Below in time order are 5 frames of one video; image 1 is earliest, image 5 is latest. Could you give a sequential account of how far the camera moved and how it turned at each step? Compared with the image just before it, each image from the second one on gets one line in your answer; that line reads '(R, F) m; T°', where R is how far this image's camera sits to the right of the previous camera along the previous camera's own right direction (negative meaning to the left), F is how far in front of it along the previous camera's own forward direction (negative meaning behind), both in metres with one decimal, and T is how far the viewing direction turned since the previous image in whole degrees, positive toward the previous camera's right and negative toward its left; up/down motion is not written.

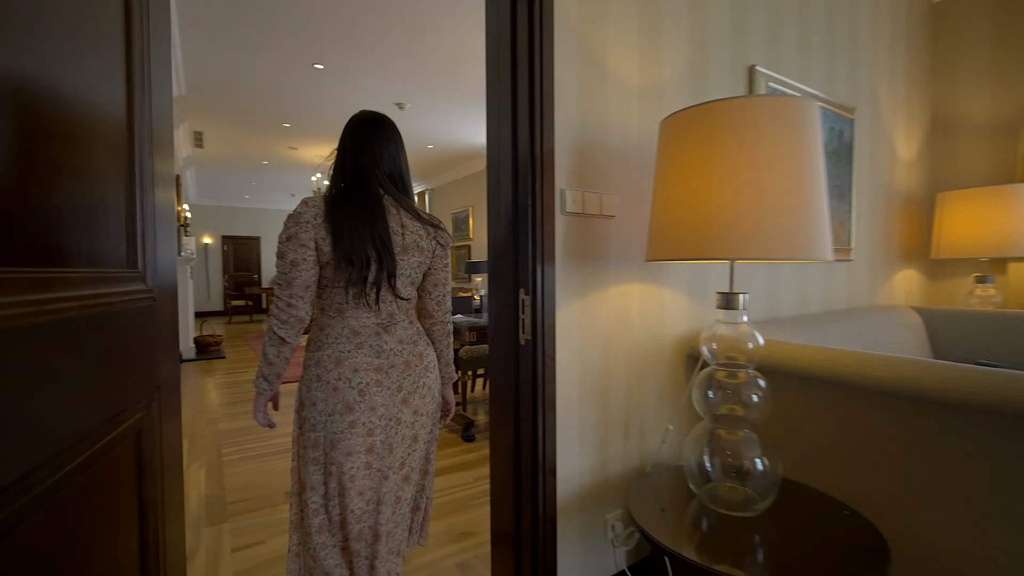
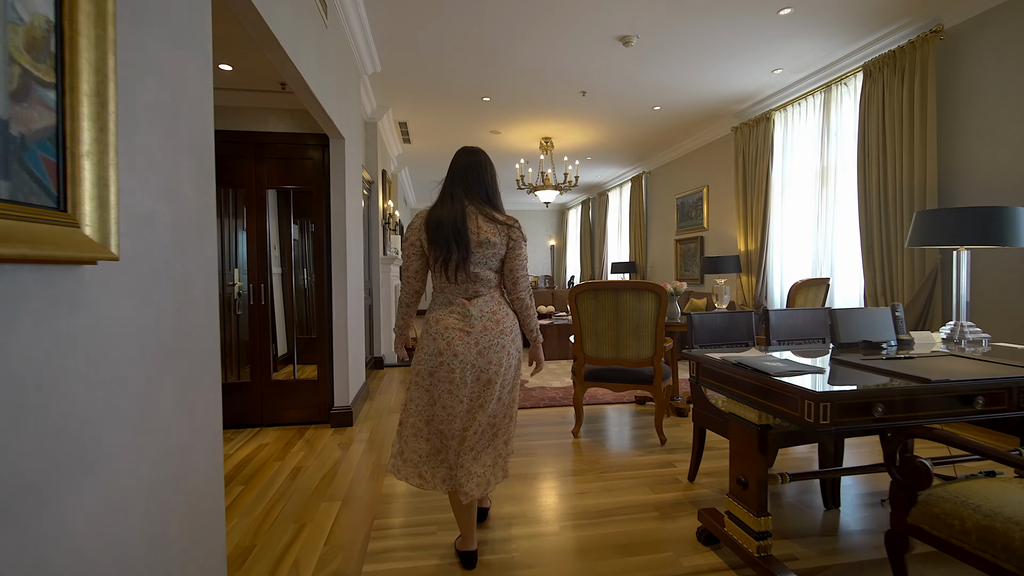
(-0.5, +1.3) m; -24°
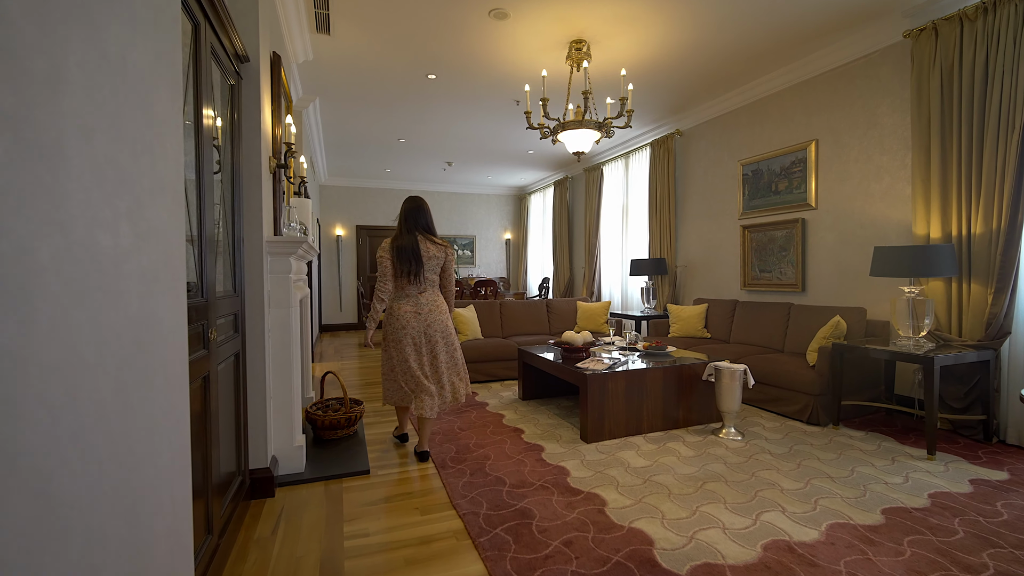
(-0.7, +2.7) m; +11°
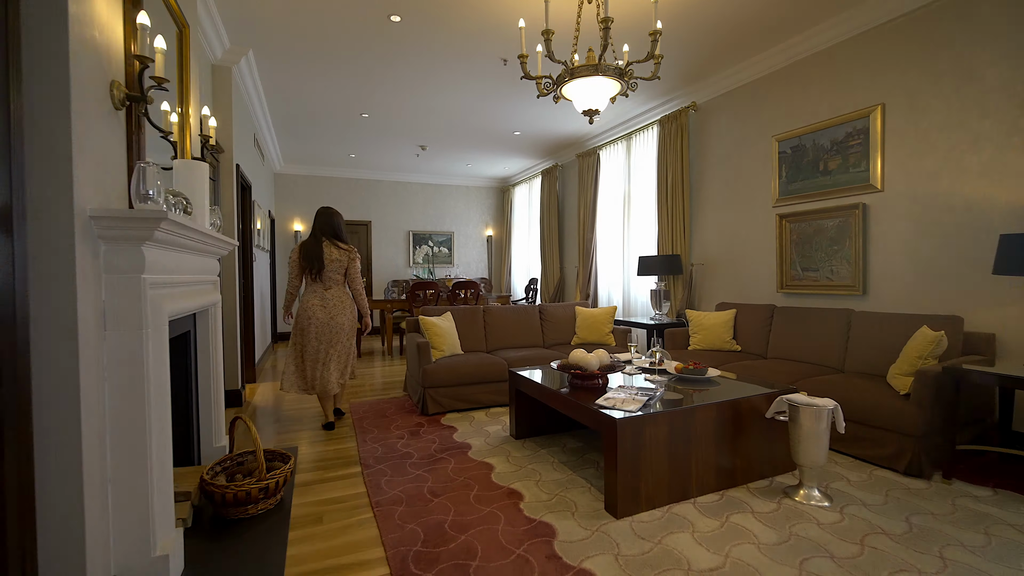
(-0.1, +0.9) m; +3°
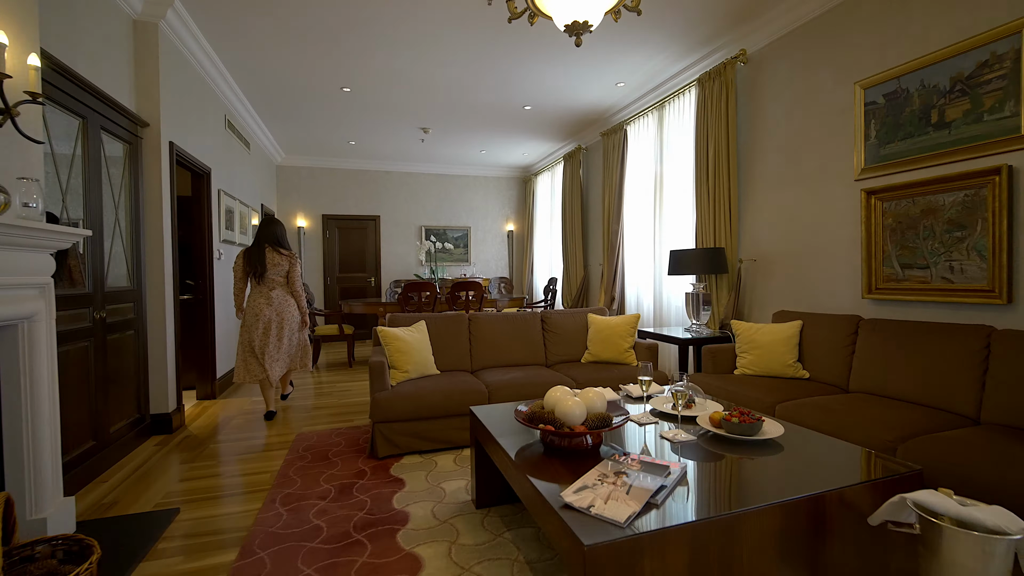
(+0.4, +0.9) m; -5°
